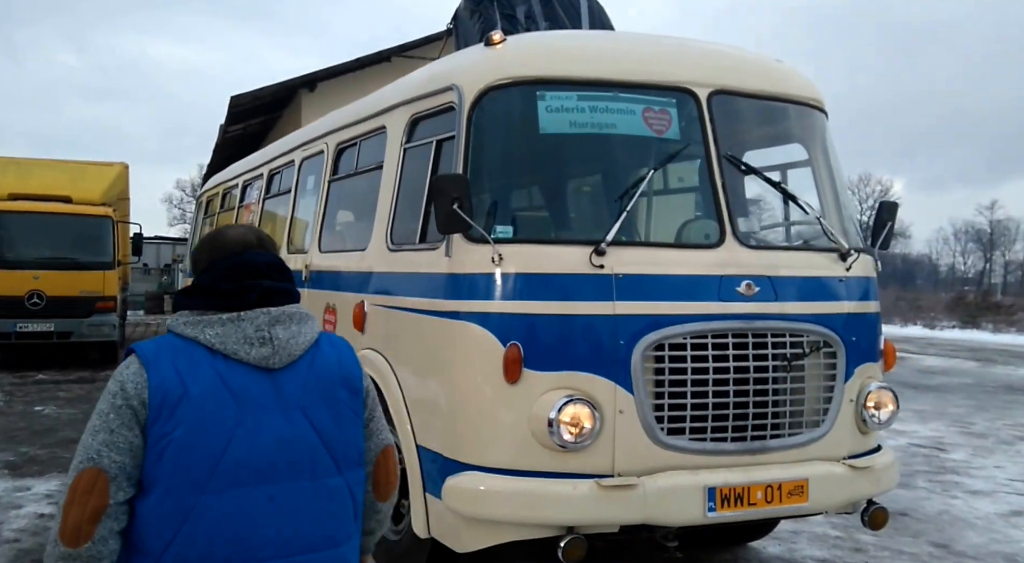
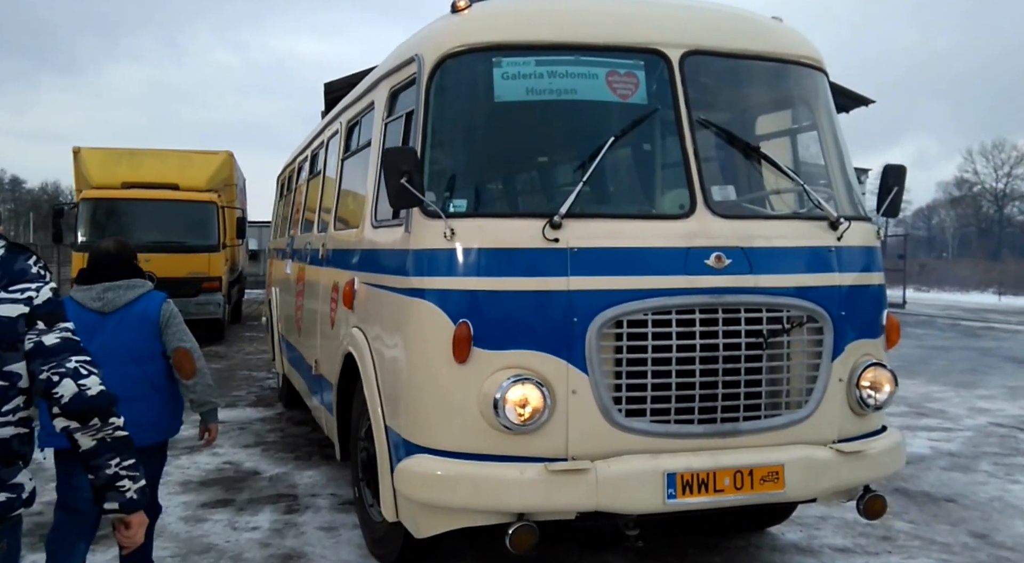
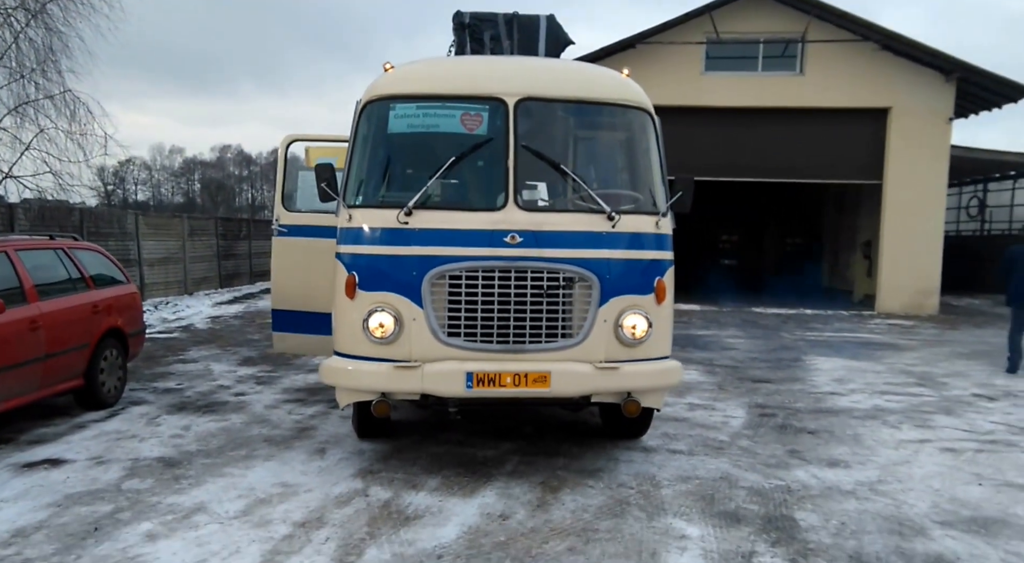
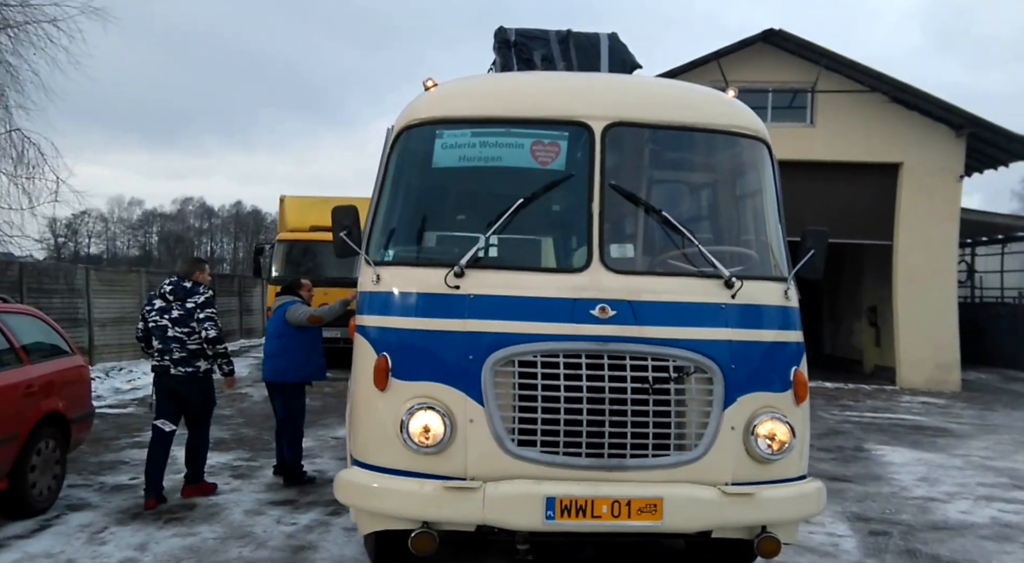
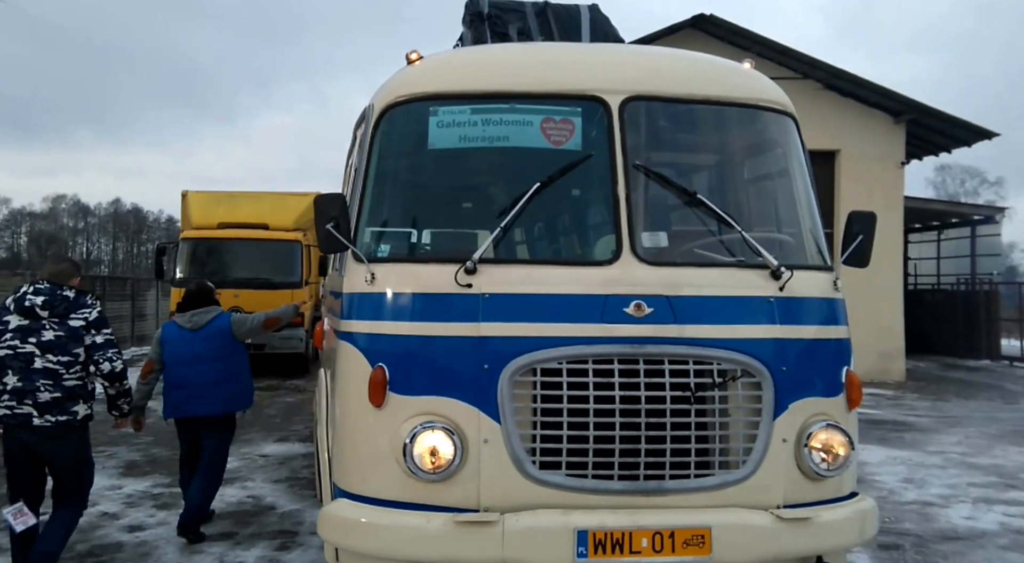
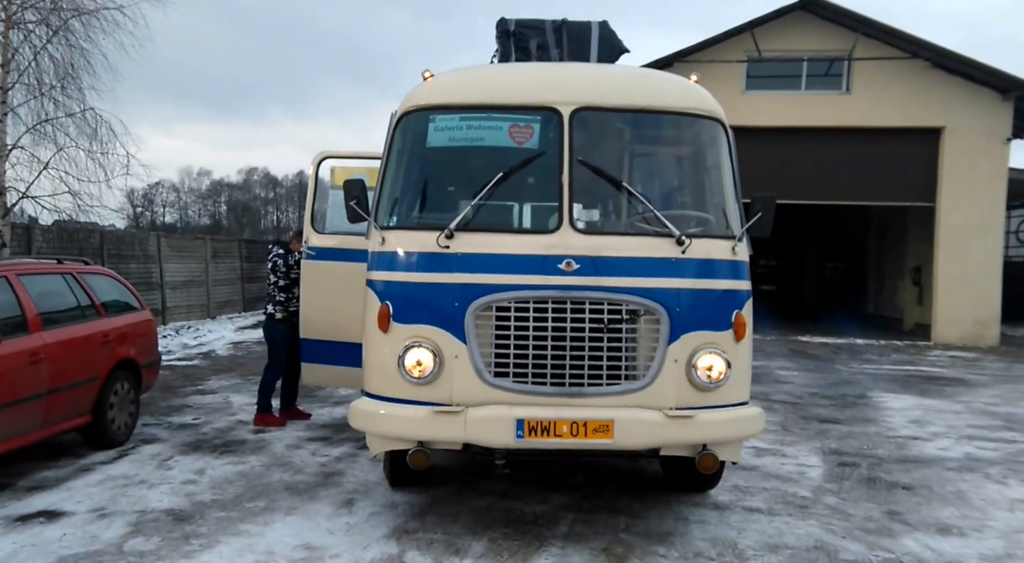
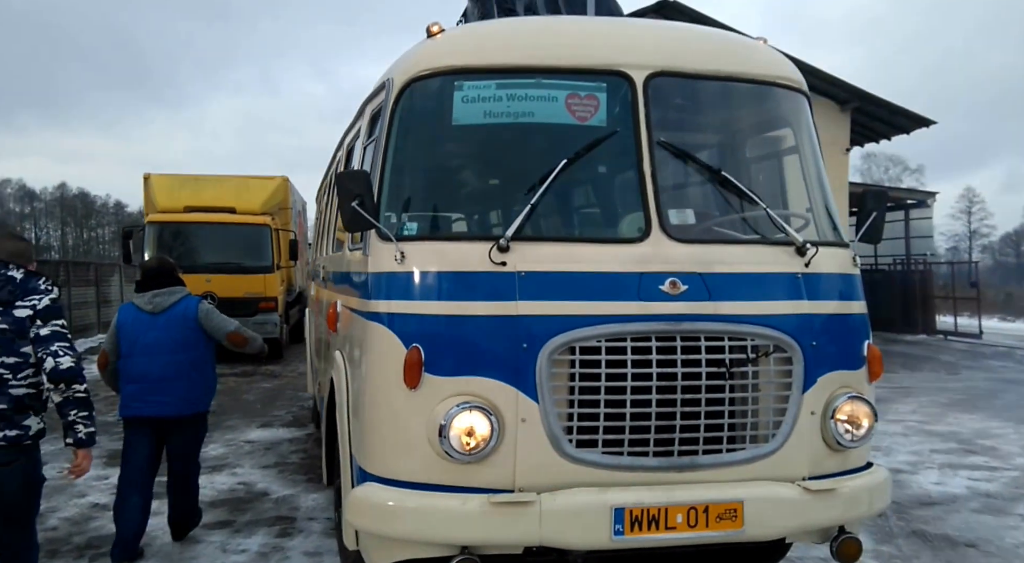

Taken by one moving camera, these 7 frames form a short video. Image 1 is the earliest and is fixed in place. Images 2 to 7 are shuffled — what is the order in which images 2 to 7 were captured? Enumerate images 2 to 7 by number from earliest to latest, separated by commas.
2, 7, 5, 4, 6, 3
